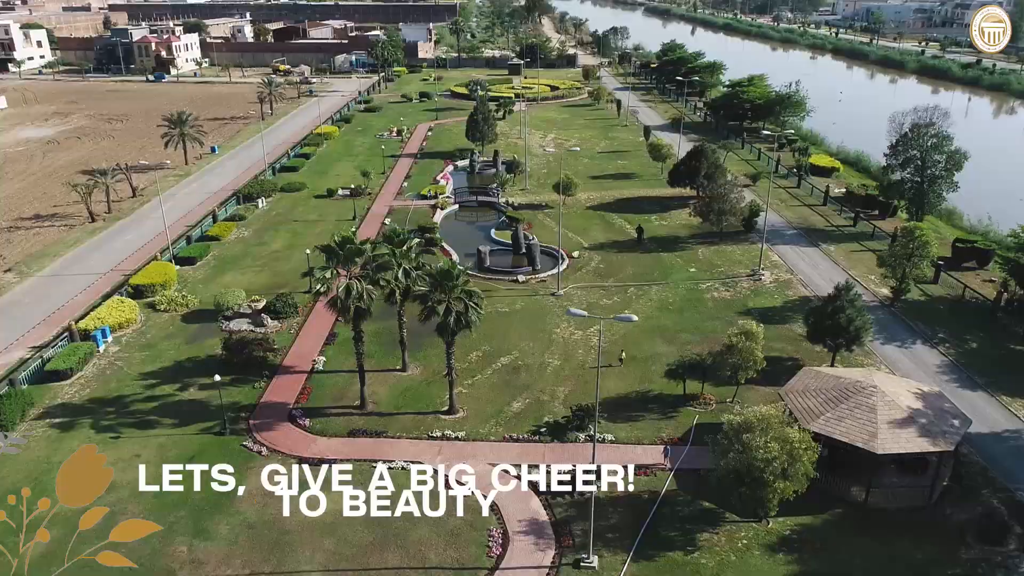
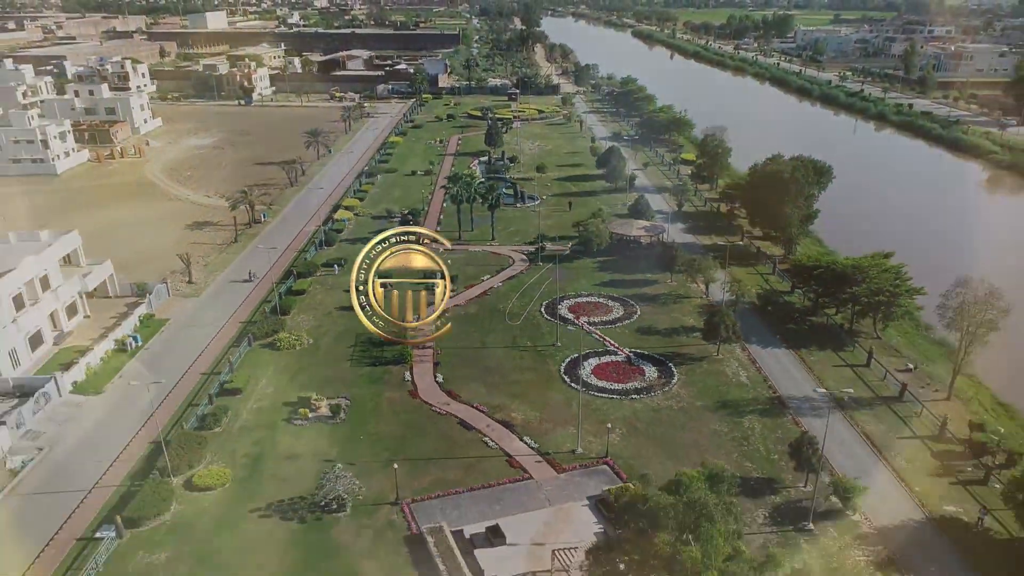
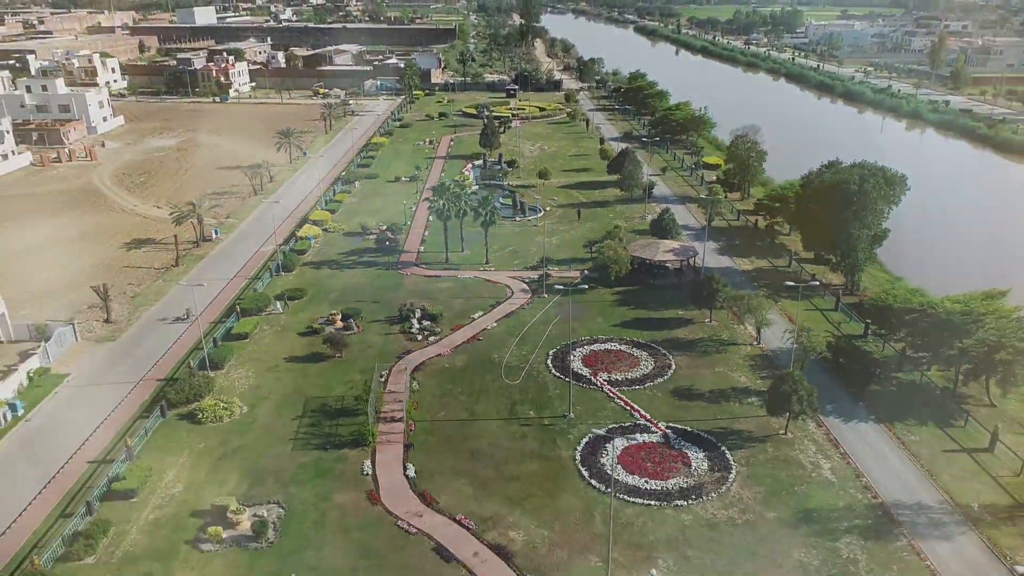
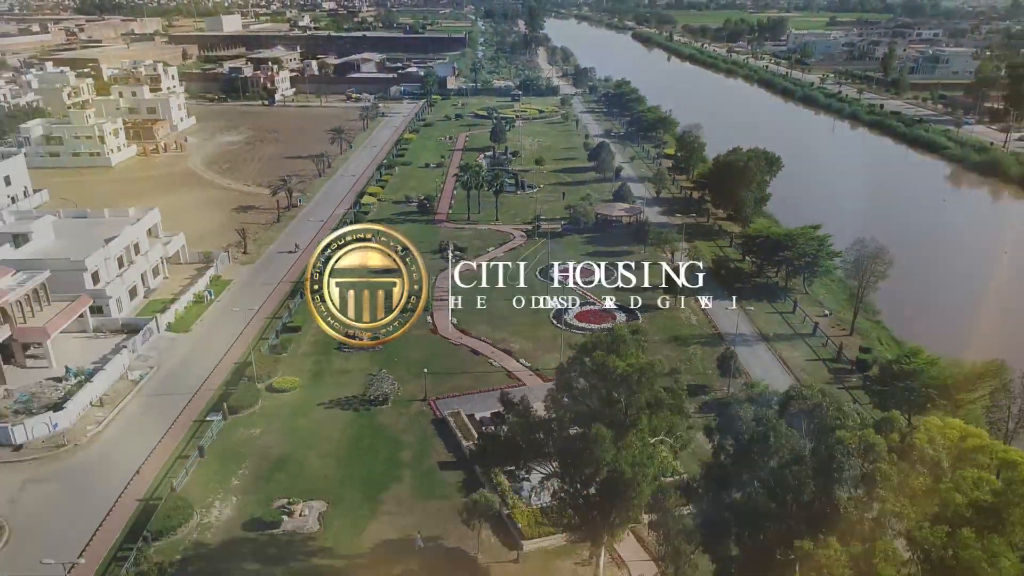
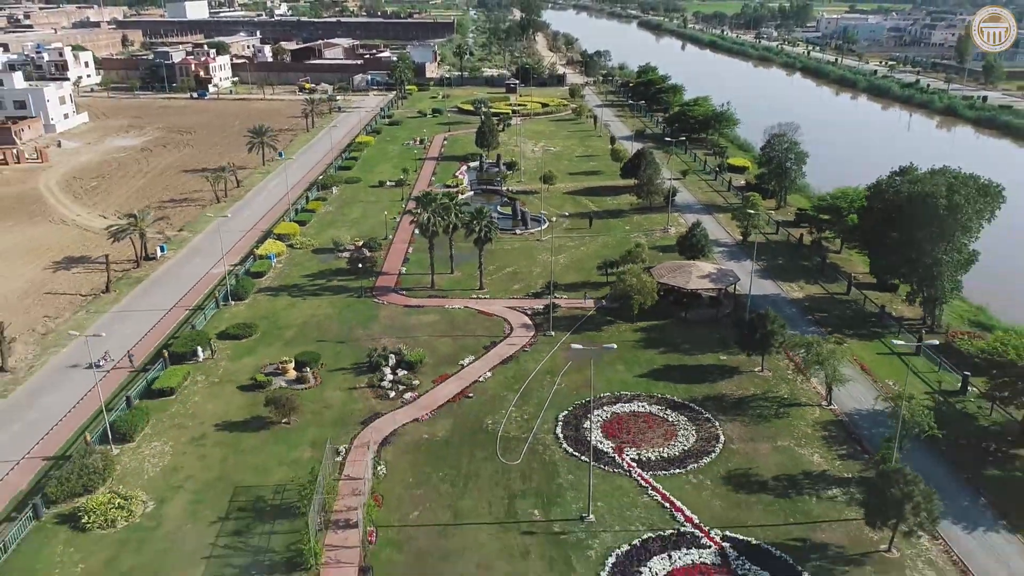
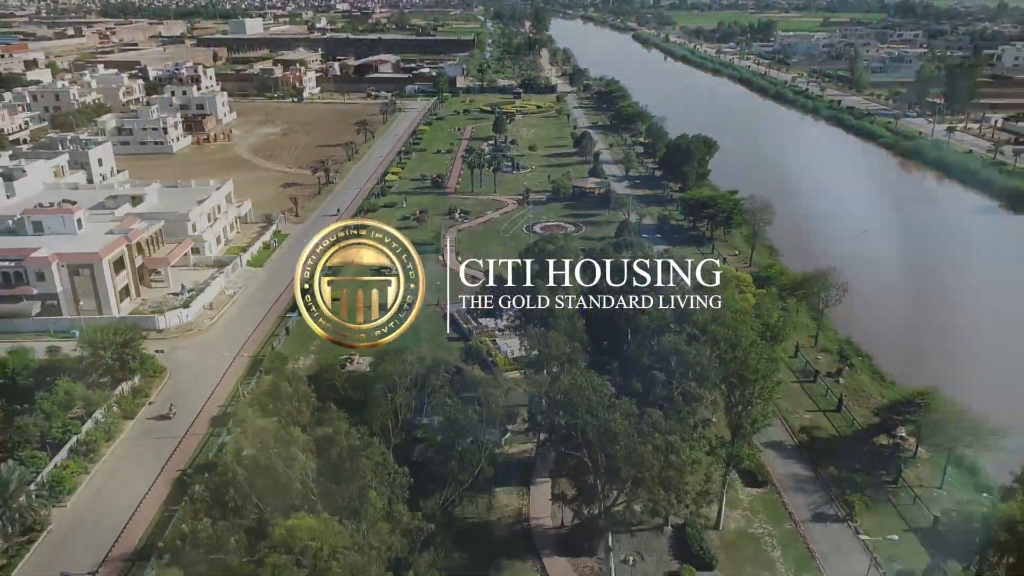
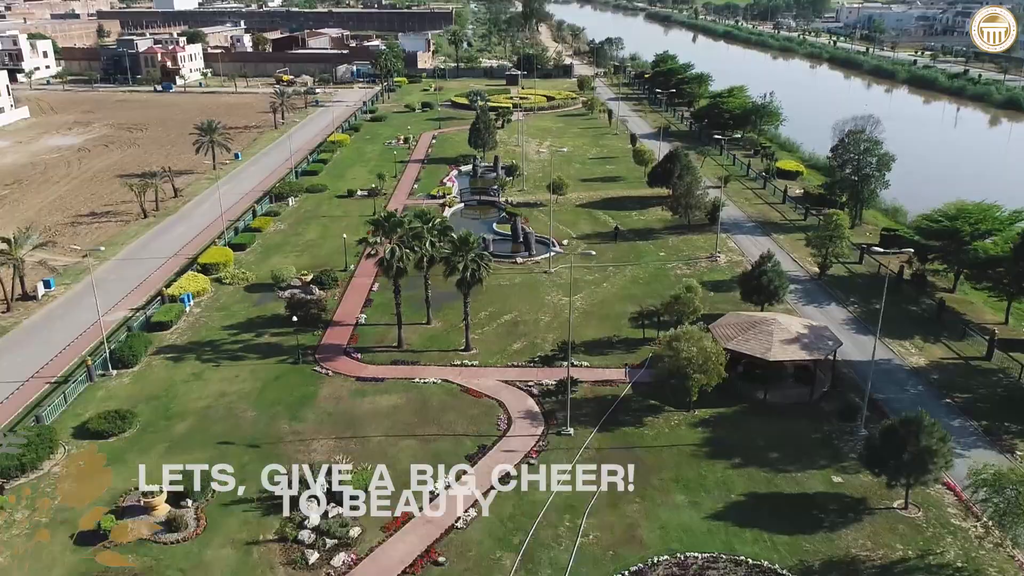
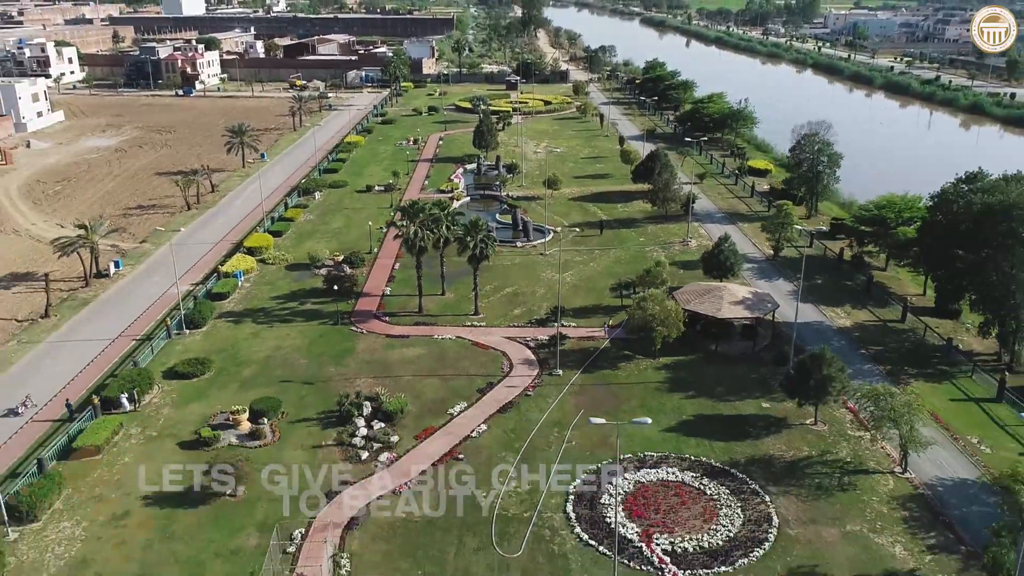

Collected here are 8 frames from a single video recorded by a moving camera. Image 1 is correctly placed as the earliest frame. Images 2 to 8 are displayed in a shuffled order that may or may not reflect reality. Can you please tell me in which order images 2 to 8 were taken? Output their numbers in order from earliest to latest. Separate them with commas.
7, 8, 5, 3, 2, 4, 6
